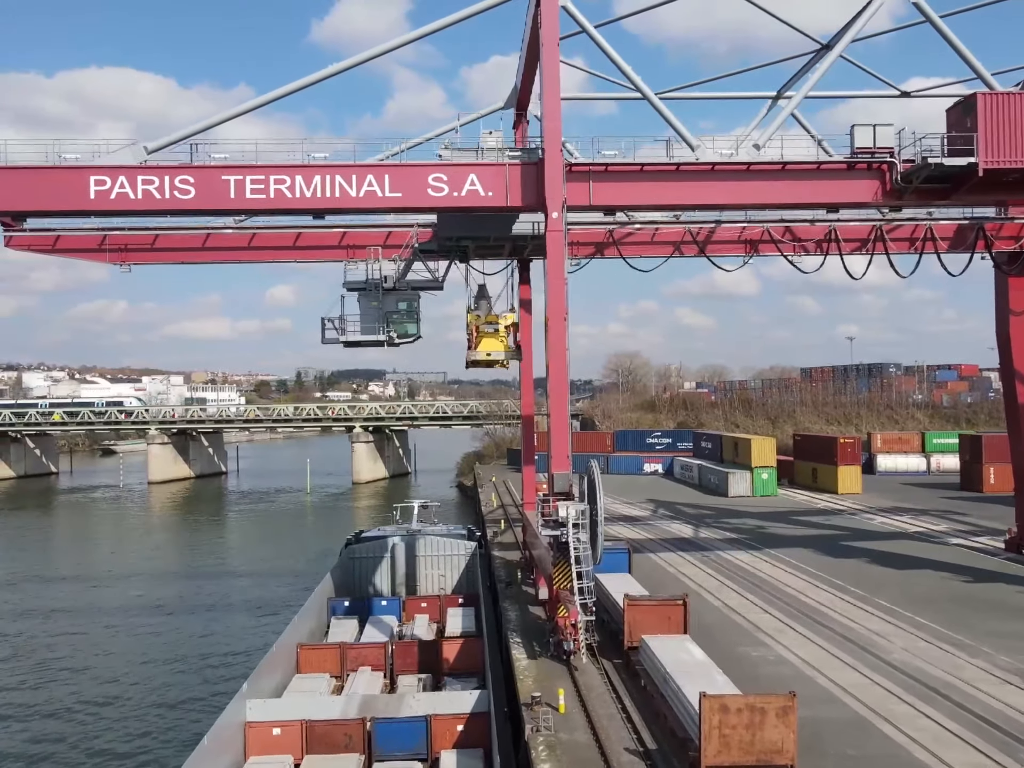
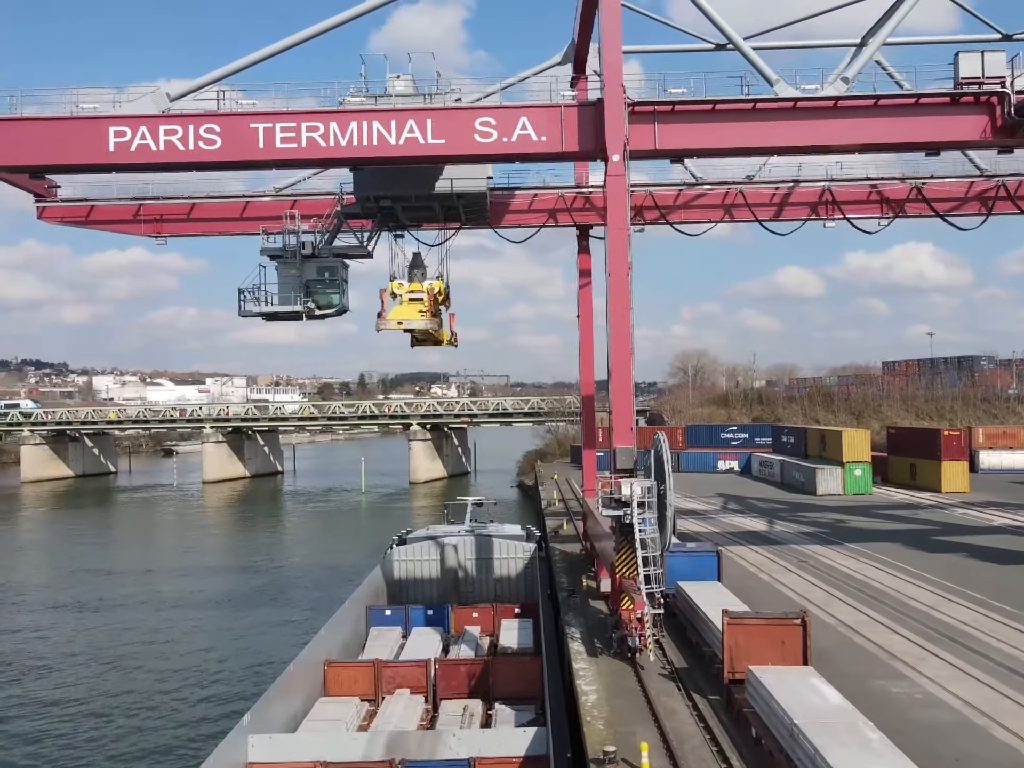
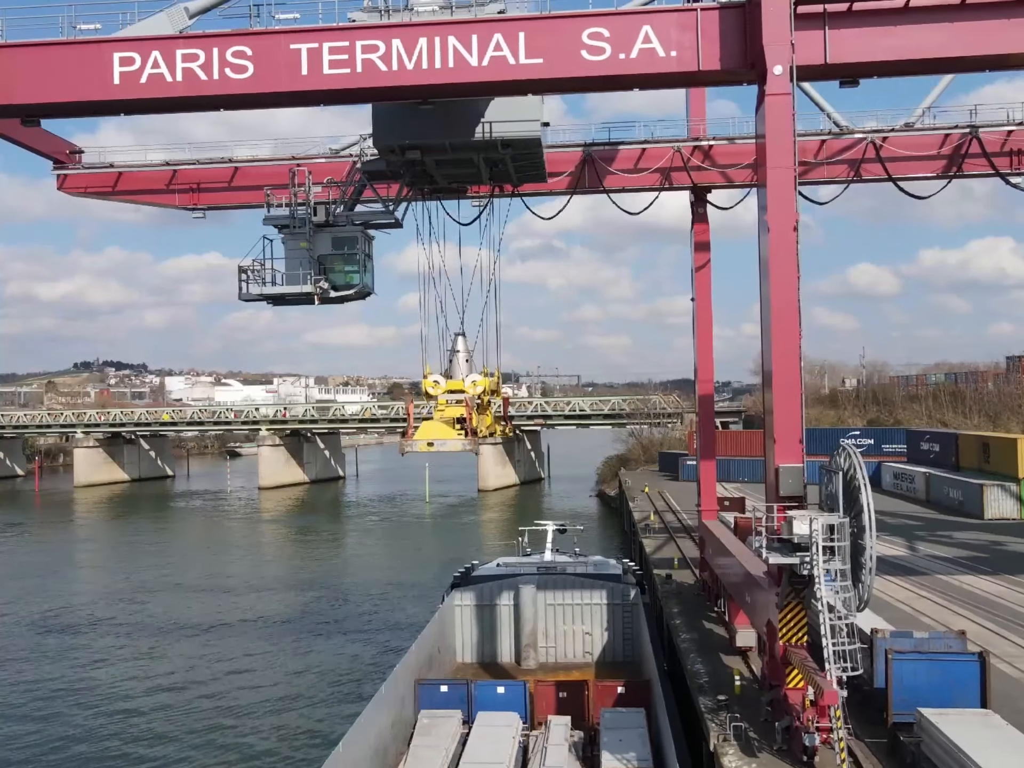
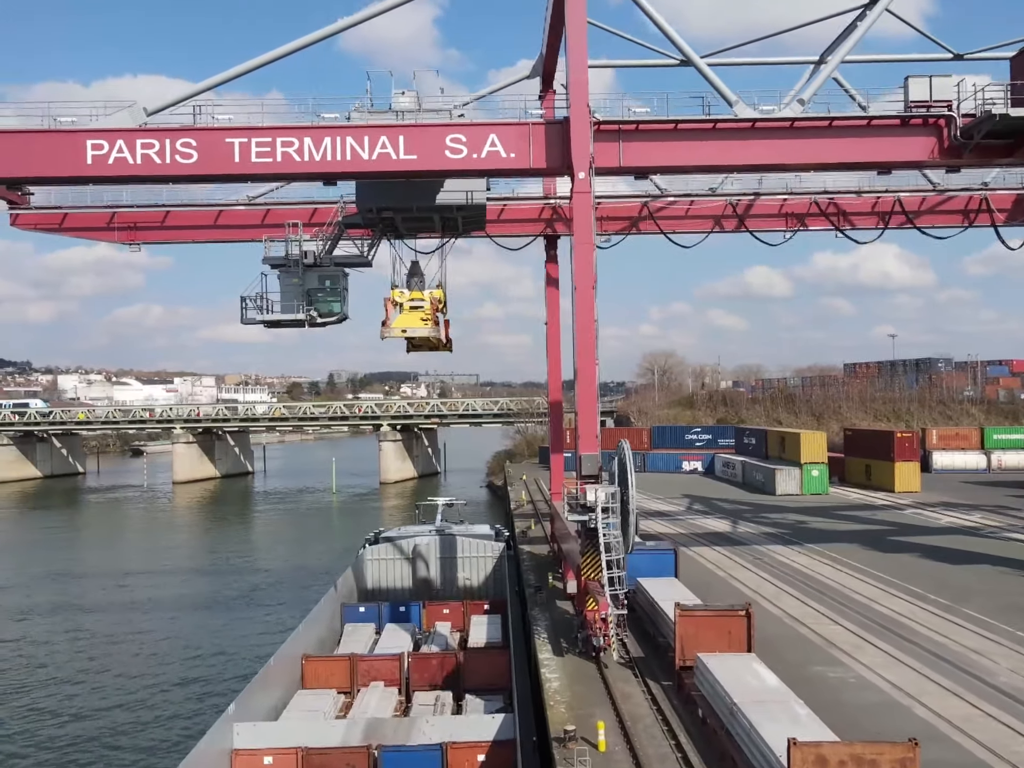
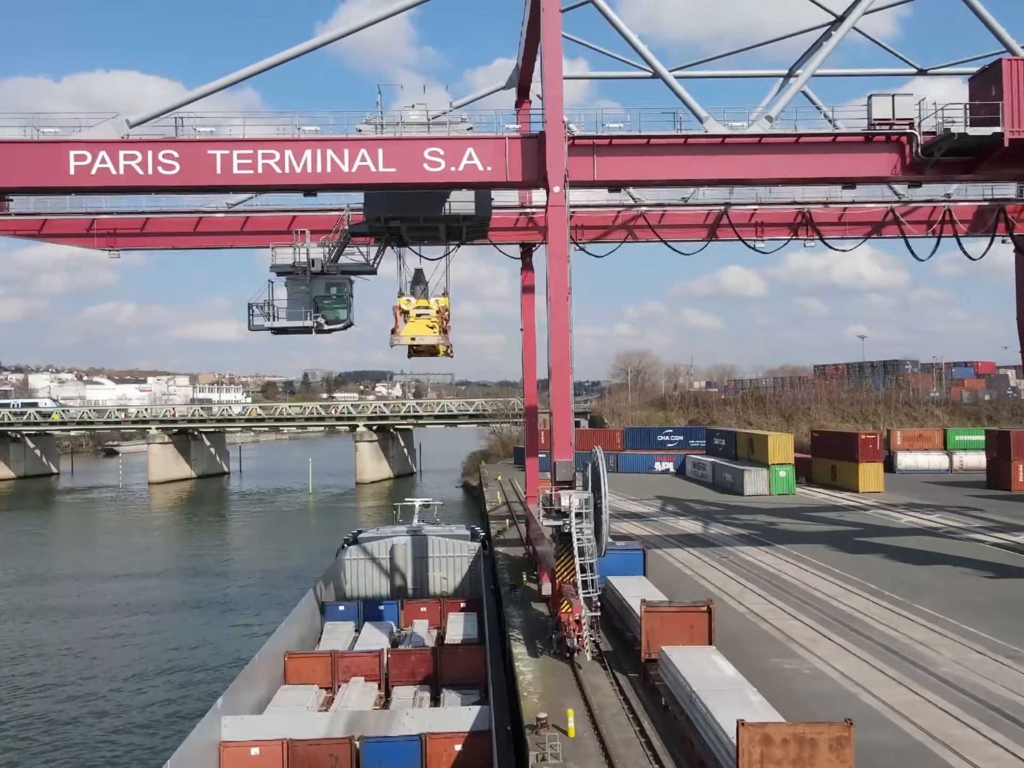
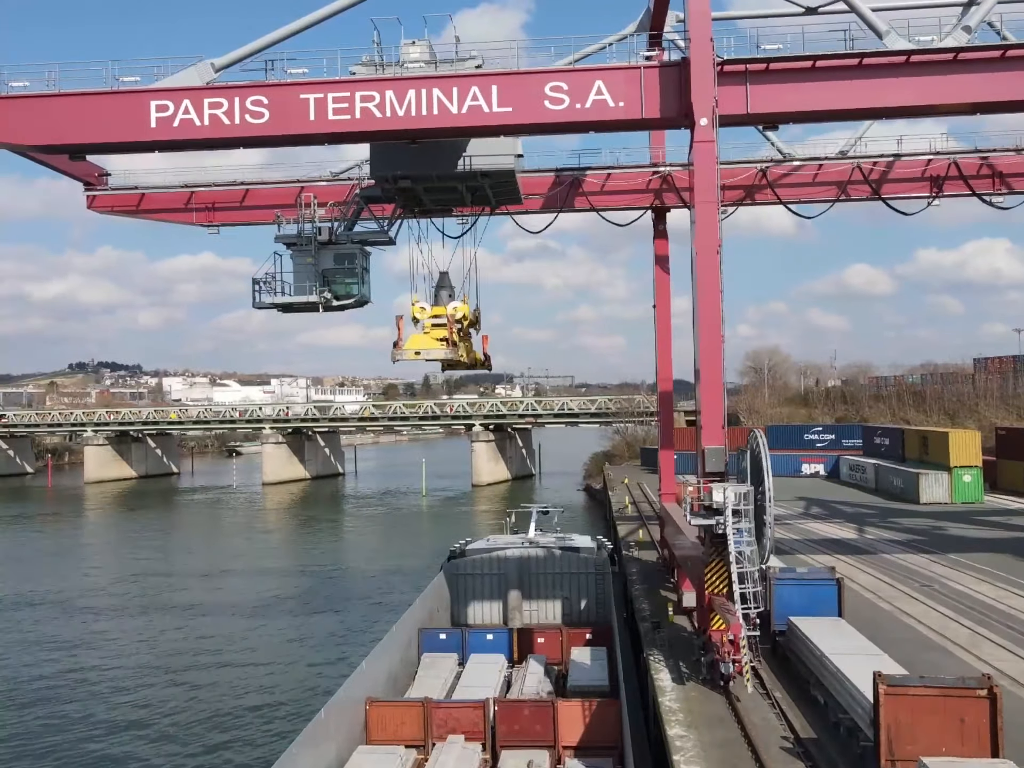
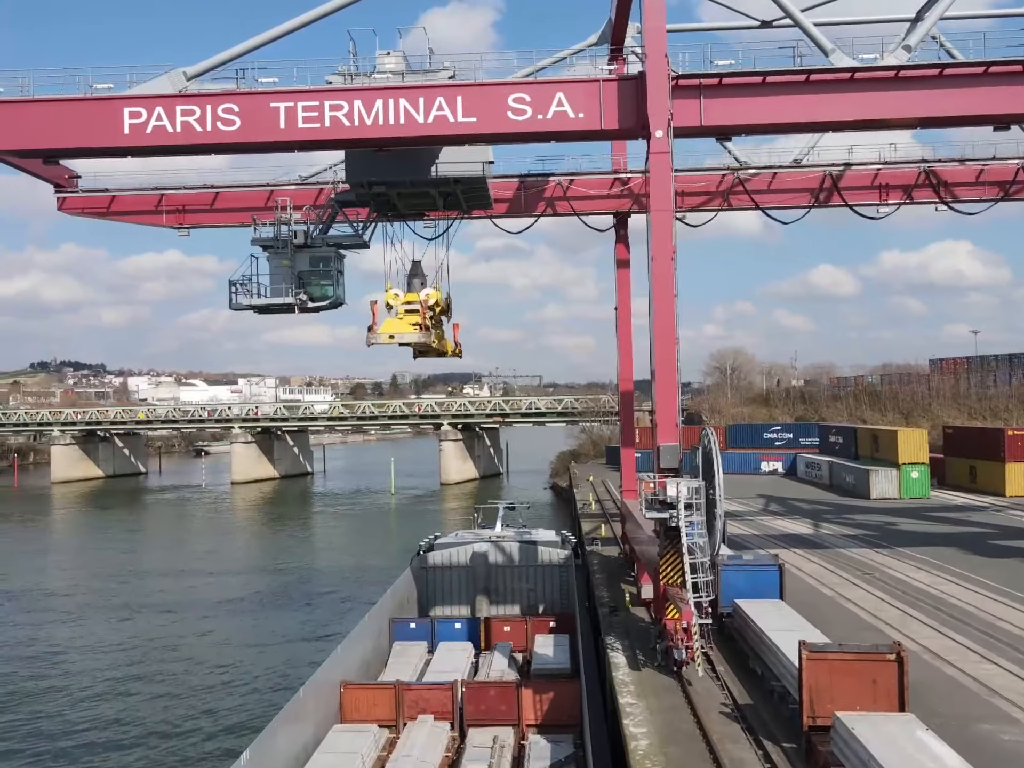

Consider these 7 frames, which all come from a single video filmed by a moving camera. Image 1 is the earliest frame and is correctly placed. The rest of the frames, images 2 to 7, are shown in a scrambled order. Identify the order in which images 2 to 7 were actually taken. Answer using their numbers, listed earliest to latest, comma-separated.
5, 4, 2, 7, 6, 3
